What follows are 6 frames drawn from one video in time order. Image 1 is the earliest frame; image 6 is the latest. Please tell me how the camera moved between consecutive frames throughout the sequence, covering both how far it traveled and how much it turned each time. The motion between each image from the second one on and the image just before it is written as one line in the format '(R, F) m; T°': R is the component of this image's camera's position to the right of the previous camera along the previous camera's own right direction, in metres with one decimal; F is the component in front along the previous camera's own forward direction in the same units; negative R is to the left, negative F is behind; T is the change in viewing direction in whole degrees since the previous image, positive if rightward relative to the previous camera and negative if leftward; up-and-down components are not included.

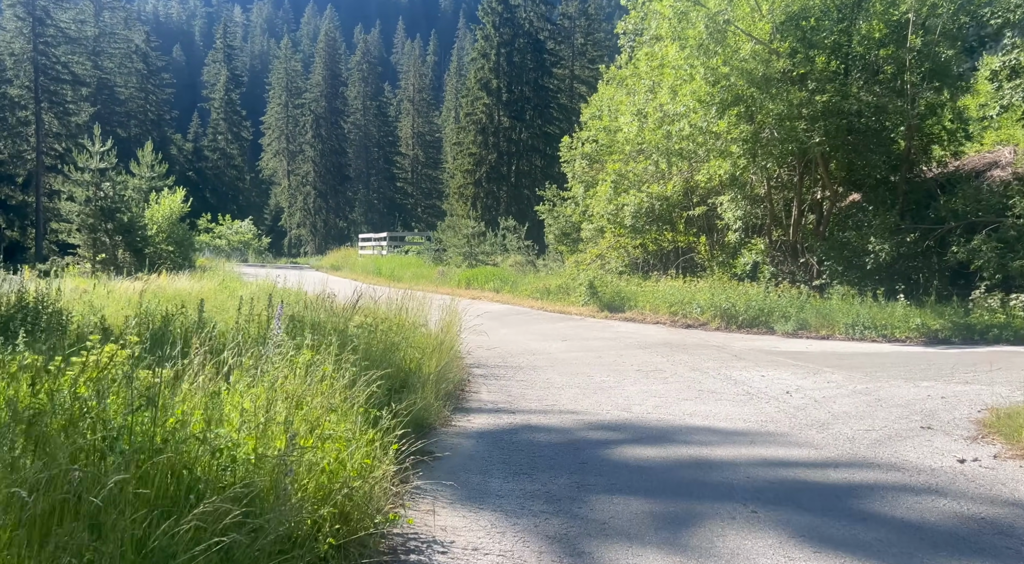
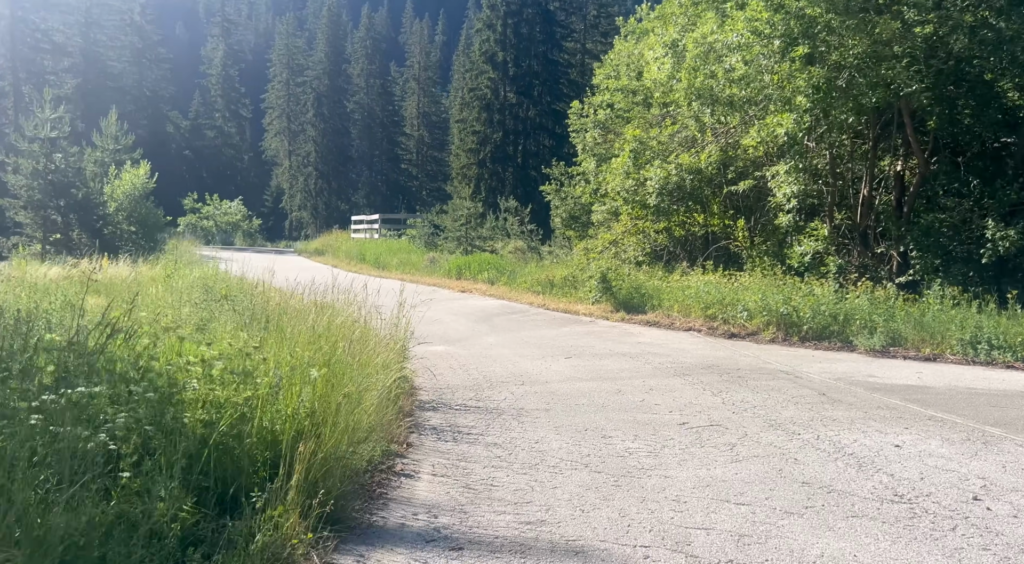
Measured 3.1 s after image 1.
(+0.3, +3.9) m; -1°
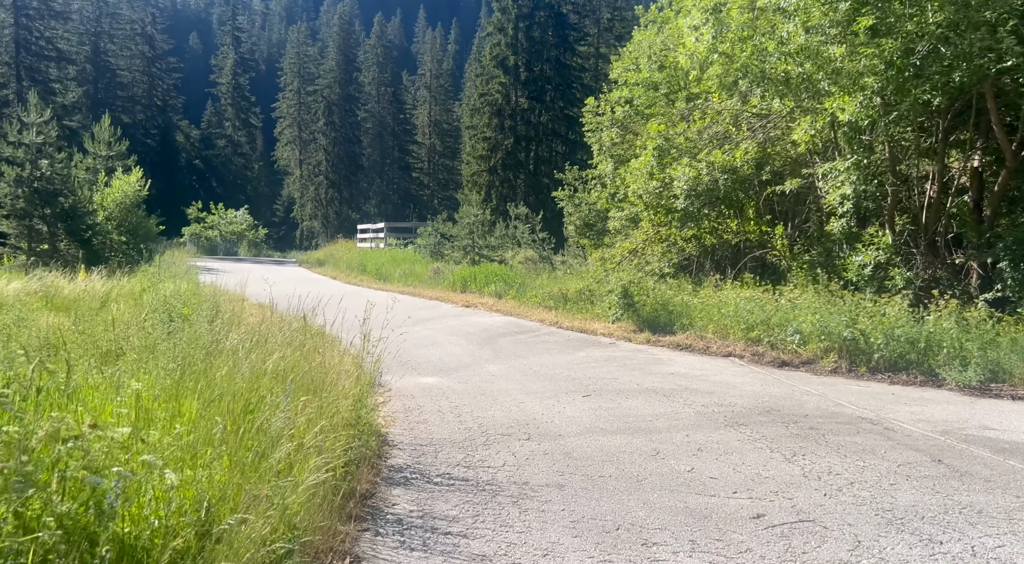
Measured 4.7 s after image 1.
(+0.1, +2.1) m; -1°
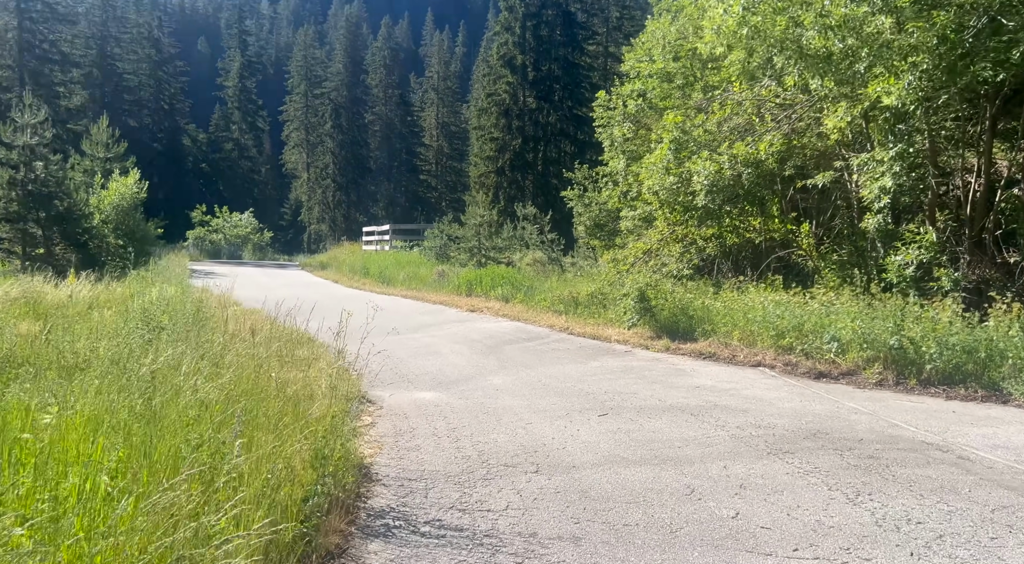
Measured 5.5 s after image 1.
(0.0, +1.0) m; -1°
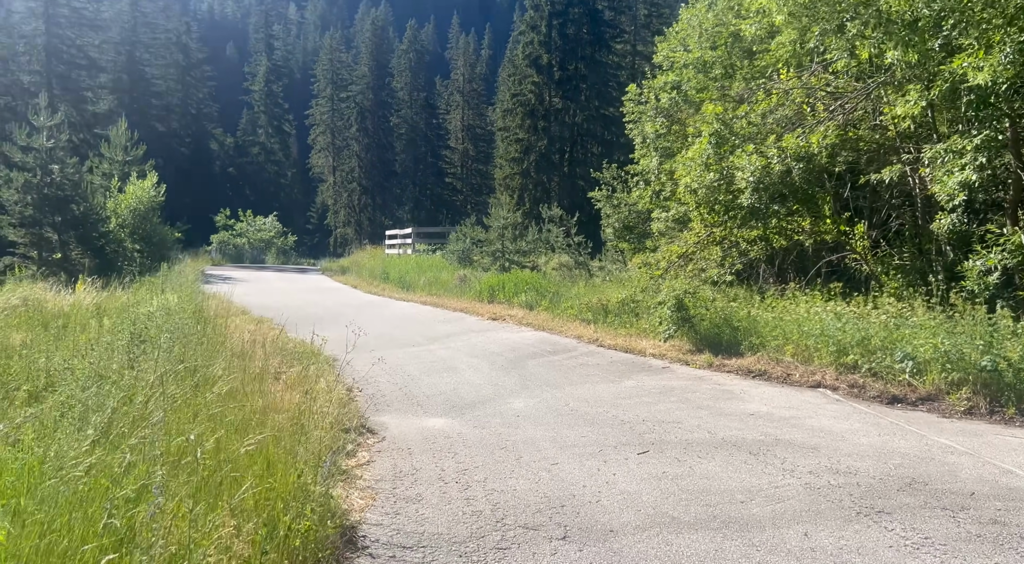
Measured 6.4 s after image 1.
(0.0, +1.2) m; -2°
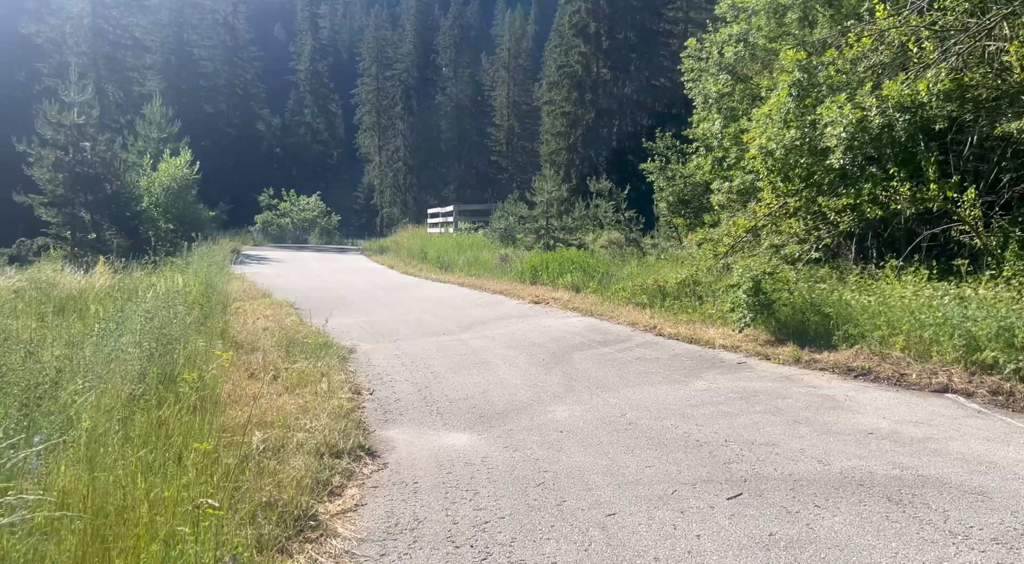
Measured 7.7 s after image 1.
(0.0, +1.8) m; -3°
